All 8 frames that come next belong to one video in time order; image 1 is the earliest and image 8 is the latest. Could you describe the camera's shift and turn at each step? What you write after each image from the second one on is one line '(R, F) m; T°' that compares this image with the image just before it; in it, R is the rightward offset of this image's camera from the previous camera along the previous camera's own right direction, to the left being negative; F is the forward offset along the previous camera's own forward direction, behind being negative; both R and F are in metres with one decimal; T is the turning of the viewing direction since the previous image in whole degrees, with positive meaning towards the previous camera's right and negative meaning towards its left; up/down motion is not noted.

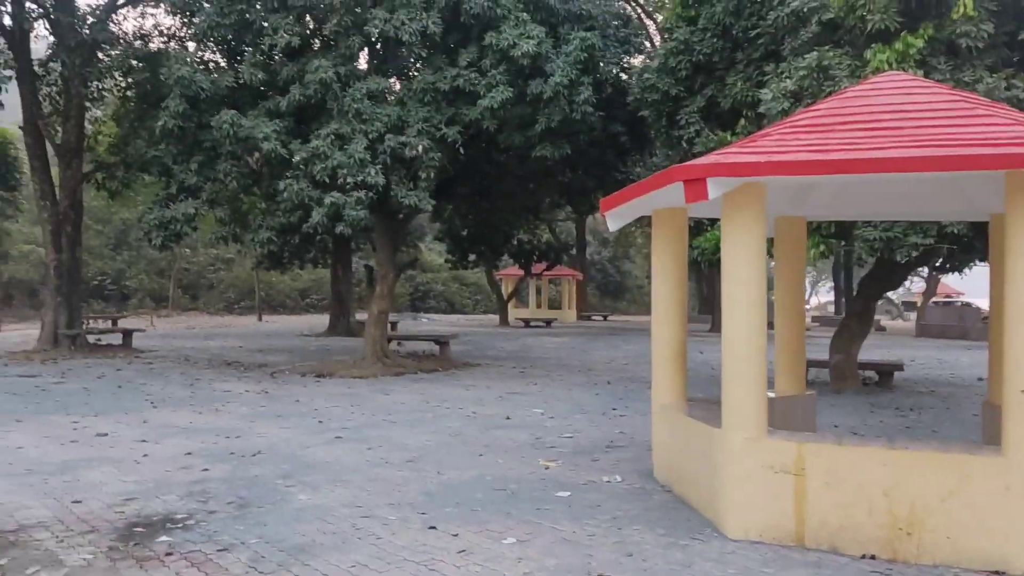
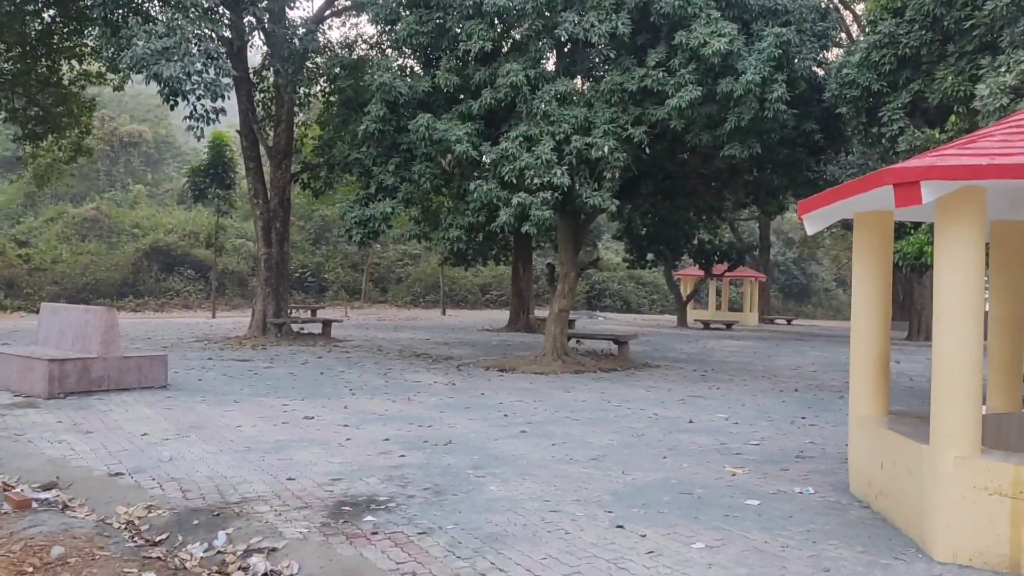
(-0.1, -0.1) m; -11°
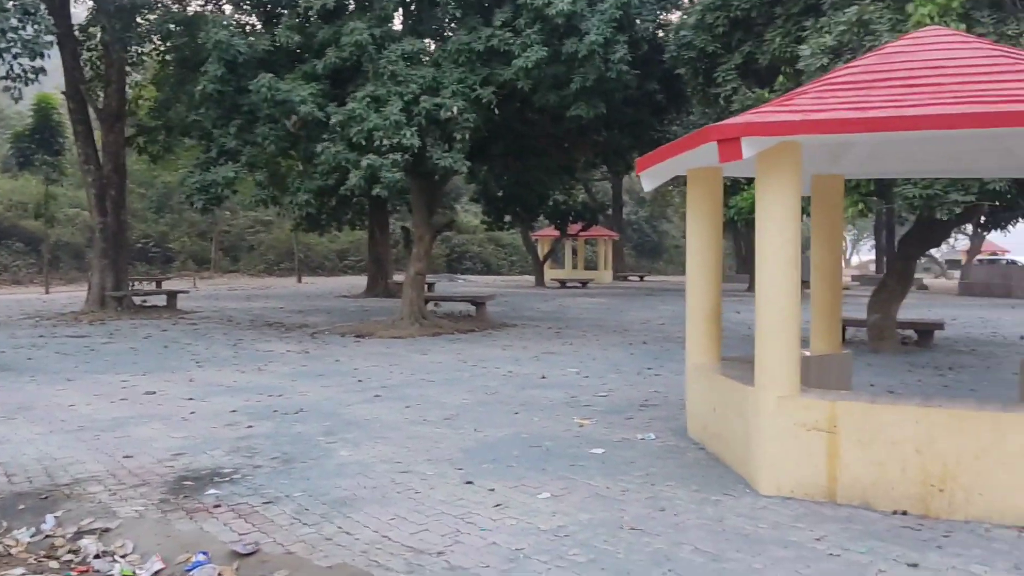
(+0.1, 0.0) m; +9°
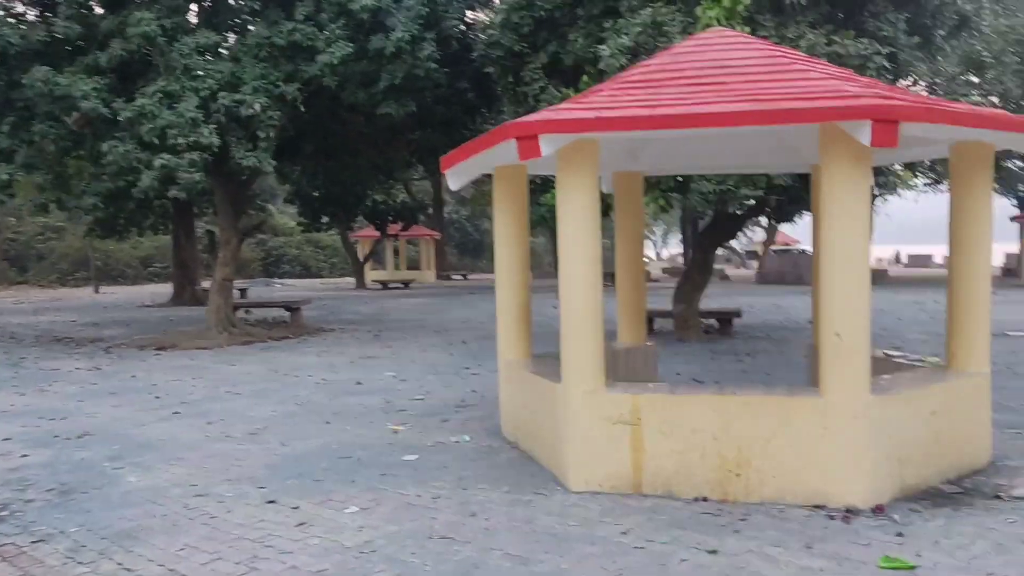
(+0.2, +0.2) m; +11°
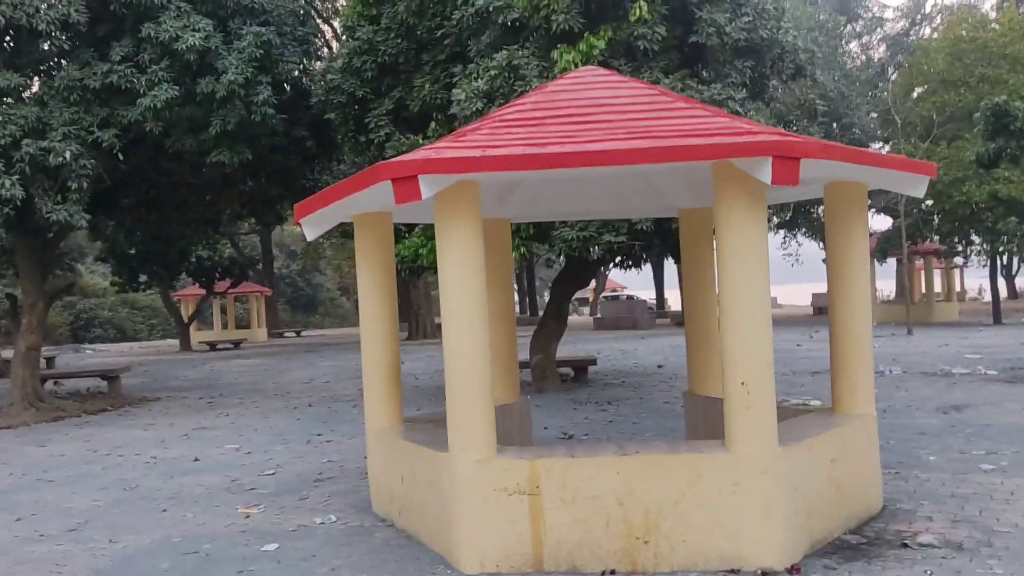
(-0.3, +0.6) m; +11°
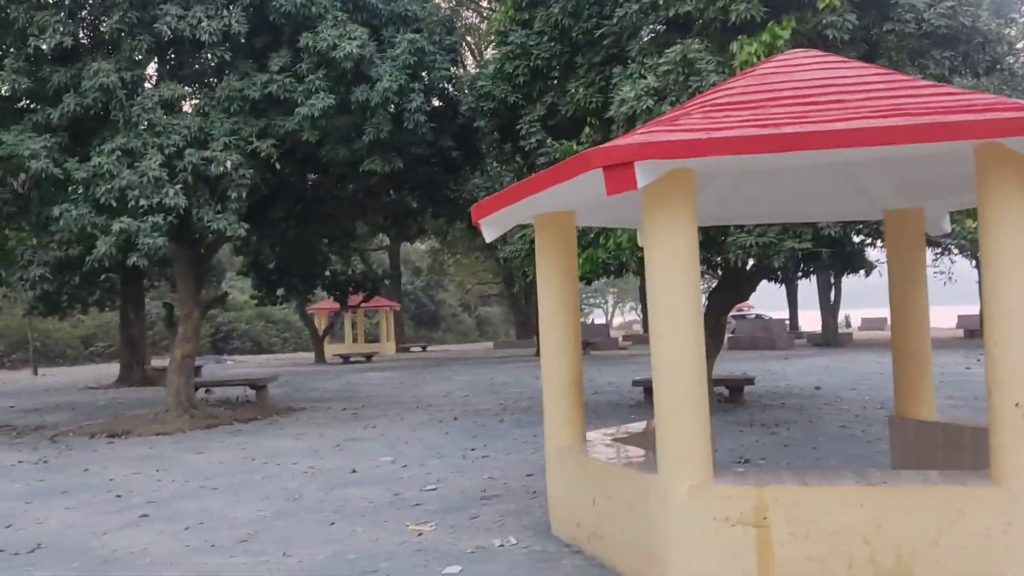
(-0.5, +0.5) m; -7°
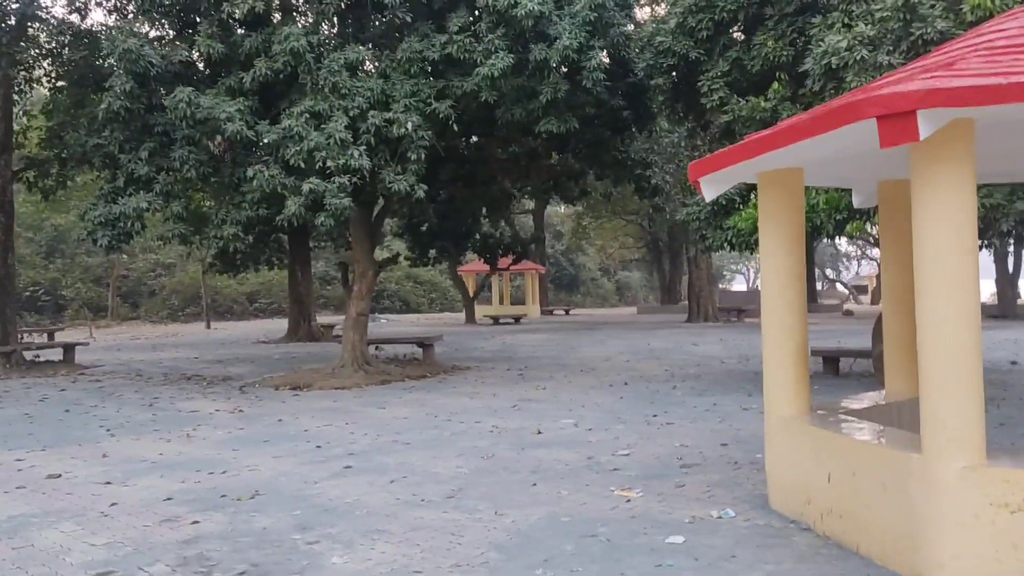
(-0.6, +0.1) m; -9°
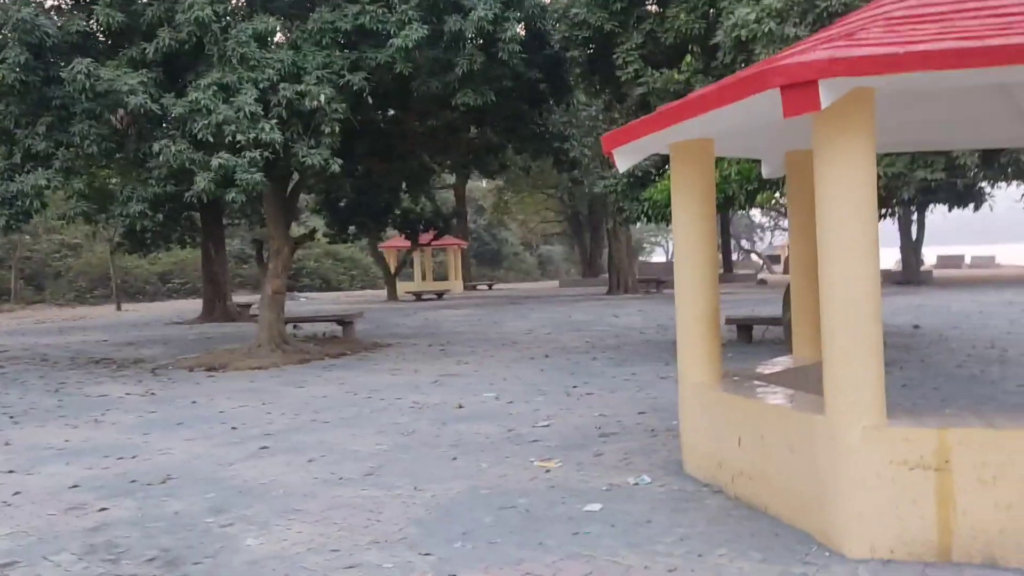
(+0.1, 0.0) m; +5°
